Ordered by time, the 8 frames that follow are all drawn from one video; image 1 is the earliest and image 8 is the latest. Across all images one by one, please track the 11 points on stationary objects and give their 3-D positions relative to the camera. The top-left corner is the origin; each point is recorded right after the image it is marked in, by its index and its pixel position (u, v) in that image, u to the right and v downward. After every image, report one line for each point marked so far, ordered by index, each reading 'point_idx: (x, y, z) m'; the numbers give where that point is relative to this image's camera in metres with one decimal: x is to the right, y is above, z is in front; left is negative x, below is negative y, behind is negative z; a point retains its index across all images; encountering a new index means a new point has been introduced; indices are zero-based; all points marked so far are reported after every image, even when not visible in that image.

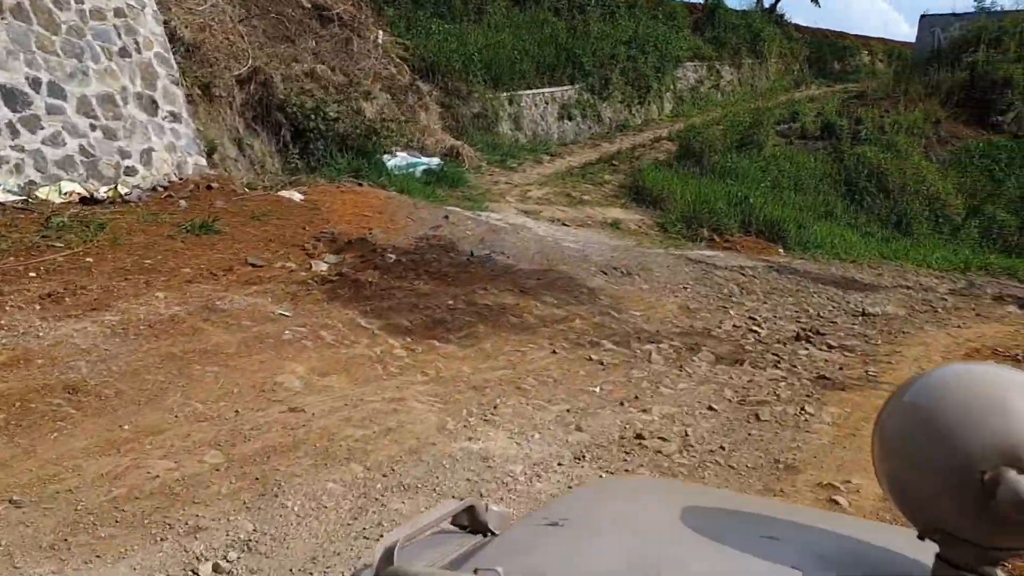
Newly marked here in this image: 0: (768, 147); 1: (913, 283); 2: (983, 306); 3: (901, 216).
0: (+4.4, +2.6, +14.0) m
1: (+4.8, 0.0, +9.4) m
2: (+4.8, -0.2, +8.0) m
3: (+6.7, +1.2, +13.5) m
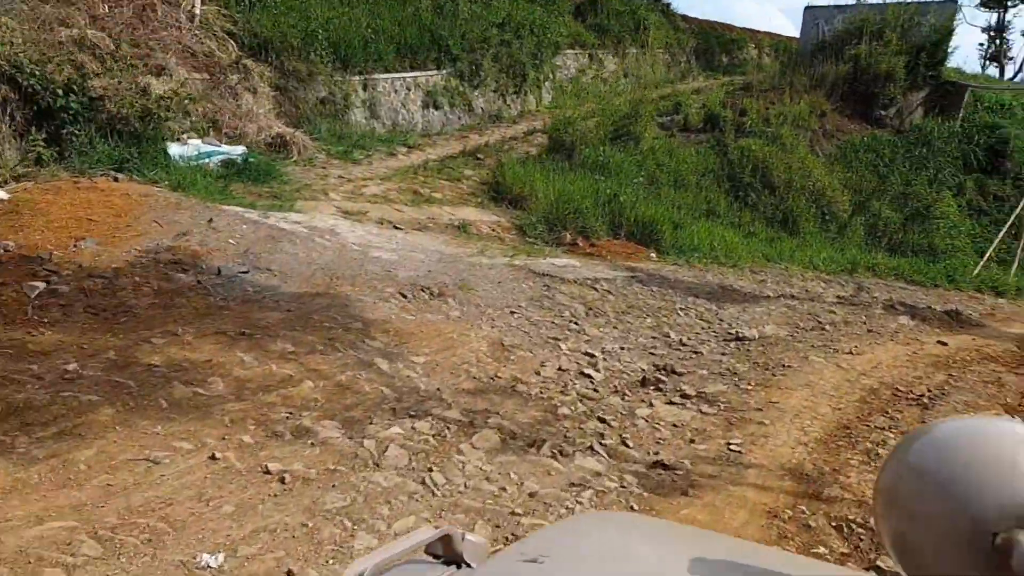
0: (+2.1, +2.5, +12.9) m
1: (+3.0, 0.0, +8.3) m
2: (+3.2, -0.3, +6.9) m
3: (+4.4, +1.2, +12.6) m
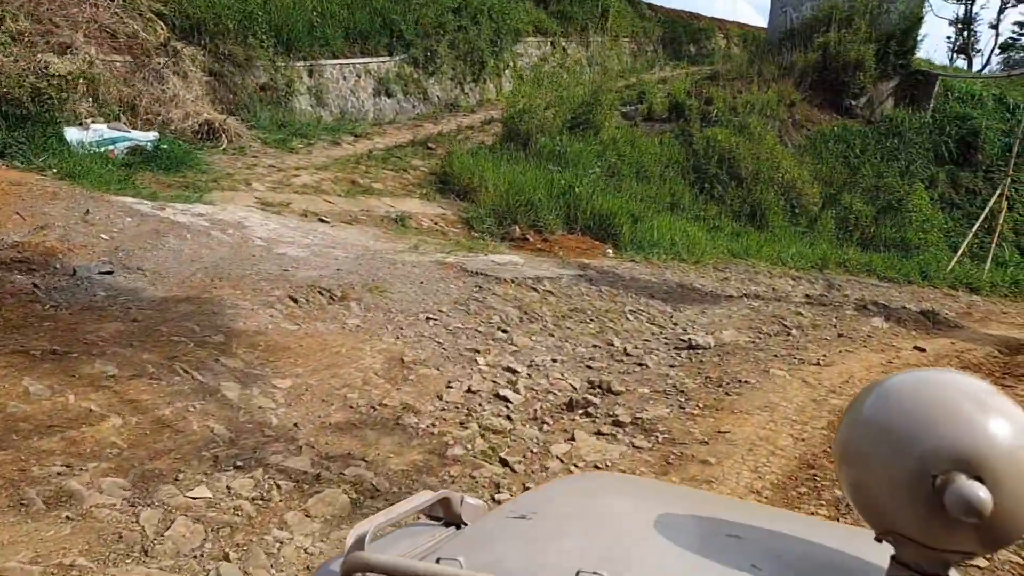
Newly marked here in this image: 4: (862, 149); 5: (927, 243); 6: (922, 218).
0: (+1.4, +2.6, +12.2) m
1: (+2.5, 0.0, +7.7) m
2: (+2.7, -0.3, +6.3) m
3: (+3.8, +1.2, +12.0) m
4: (+6.8, +2.7, +15.3) m
5: (+7.1, +0.8, +13.6) m
6: (+7.3, +1.2, +14.1) m
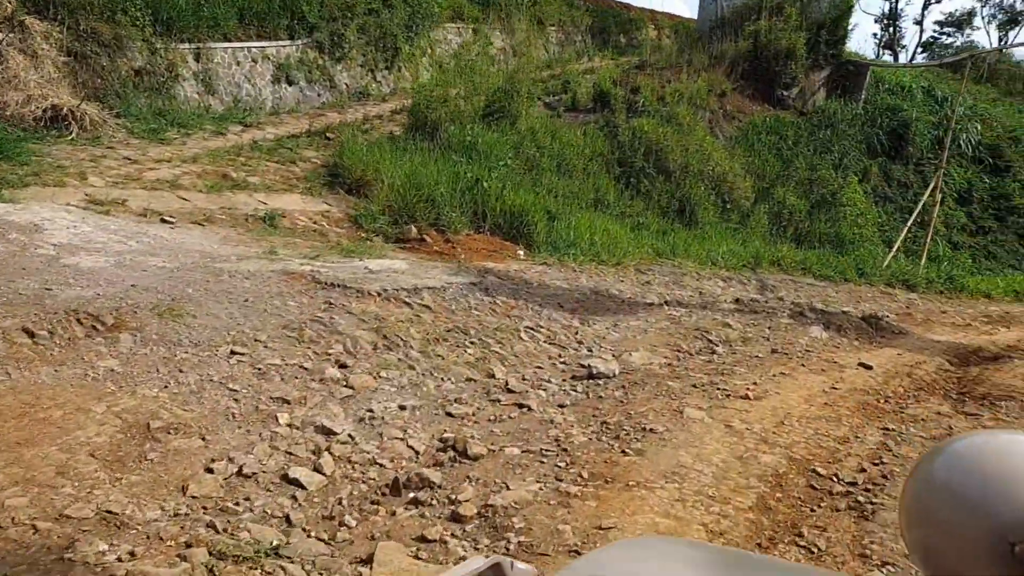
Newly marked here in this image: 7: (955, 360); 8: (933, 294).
0: (+0.1, +2.5, +11.3) m
1: (+1.5, -0.1, +6.8) m
2: (+1.9, -0.3, +5.5) m
3: (+2.5, +1.2, +11.3) m
4: (+5.3, +2.7, +14.7) m
5: (+5.7, +0.8, +13.0) m
6: (+5.9, +1.3, +13.6) m
7: (+3.3, -0.5, +5.8) m
8: (+6.2, -0.1, +11.5) m
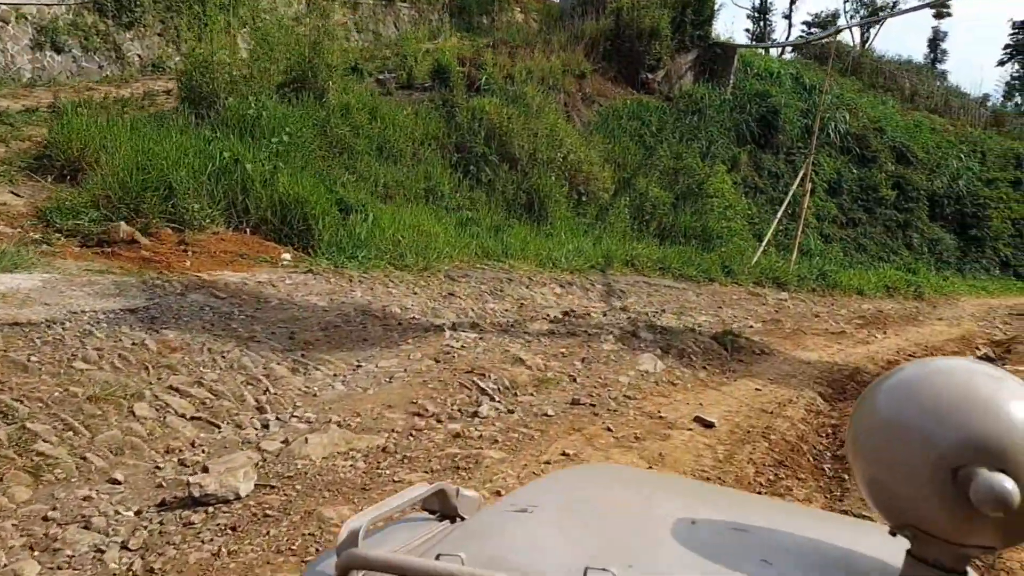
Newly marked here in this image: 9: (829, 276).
0: (-2.1, +2.4, +9.4) m
1: (-0.1, -0.1, +5.2) m
2: (+0.4, -0.4, +4.0) m
3: (+0.3, +1.2, +9.7) m
4: (+2.5, +2.8, +13.5) m
5: (+3.3, +0.8, +11.9) m
6: (+3.3, +1.3, +12.5) m
7: (+1.8, -0.6, +4.5) m
8: (+3.9, -0.1, +10.5) m
9: (+4.8, +0.2, +11.7) m
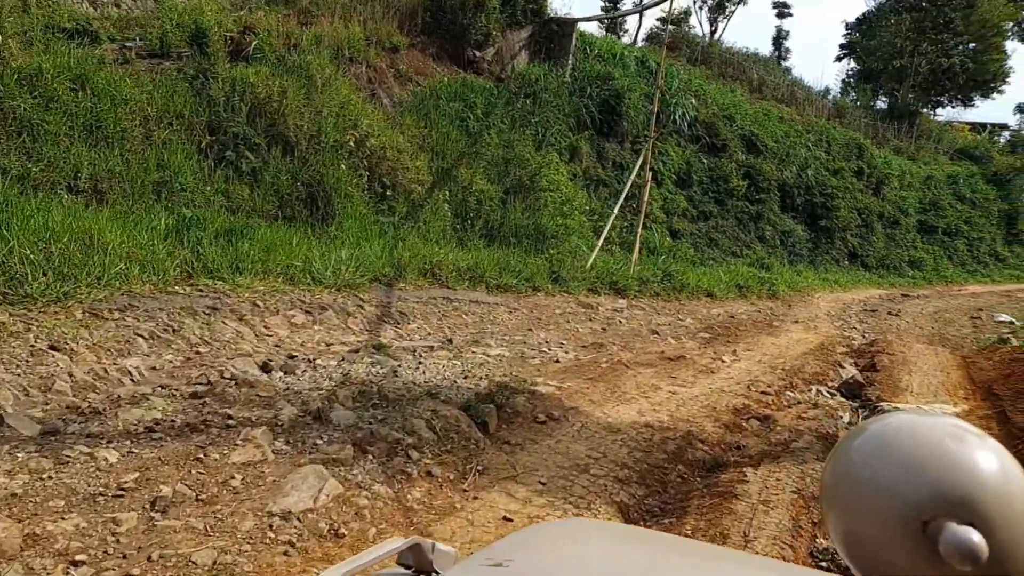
0: (-4.3, +2.2, +7.0) m
1: (-1.5, -0.3, +3.2) m
2: (-0.8, -0.6, +2.0) m
3: (-2.0, +1.0, +7.7) m
4: (-0.4, +2.6, +11.7) m
5: (+0.7, +0.7, +10.3) m
6: (+0.6, +1.2, +10.9) m
7: (+0.4, -0.7, +2.7) m
8: (+1.5, -0.1, +9.0) m
9: (+2.2, +0.2, +10.3) m
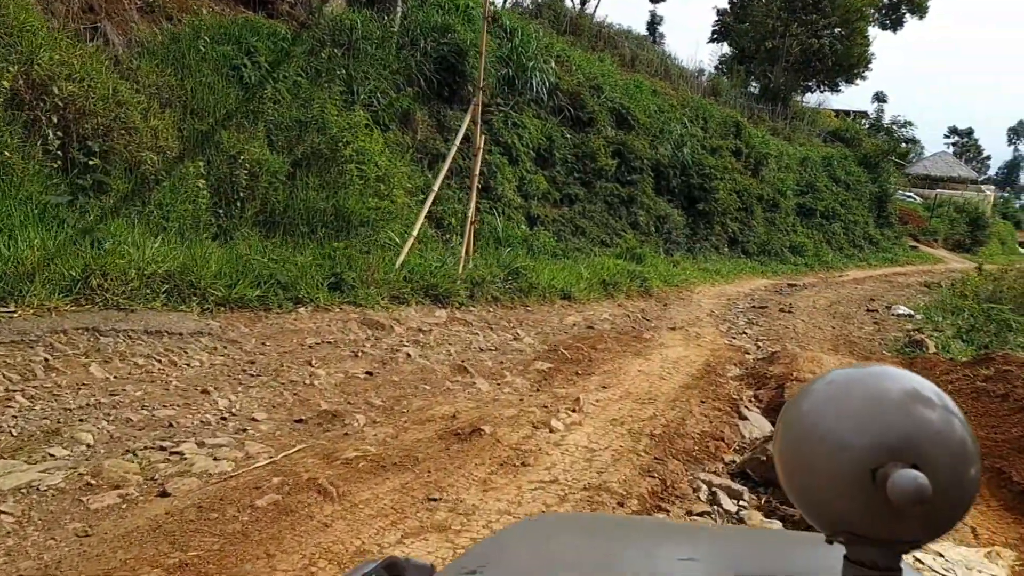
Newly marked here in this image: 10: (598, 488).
0: (-5.9, +1.9, +3.6) m
1: (-2.5, -0.5, +0.3) m
2: (-1.7, -0.7, -0.7) m
3: (-3.6, +0.8, +4.7) m
4: (-2.7, +2.6, +8.9) m
5: (-1.4, +0.7, +7.6) m
6: (-1.5, +1.2, +8.2) m
7: (-0.5, -0.9, +0.1) m
8: (-0.3, -0.2, +6.5) m
9: (+0.1, +0.2, +7.9) m
10: (+0.3, -0.7, +2.7) m
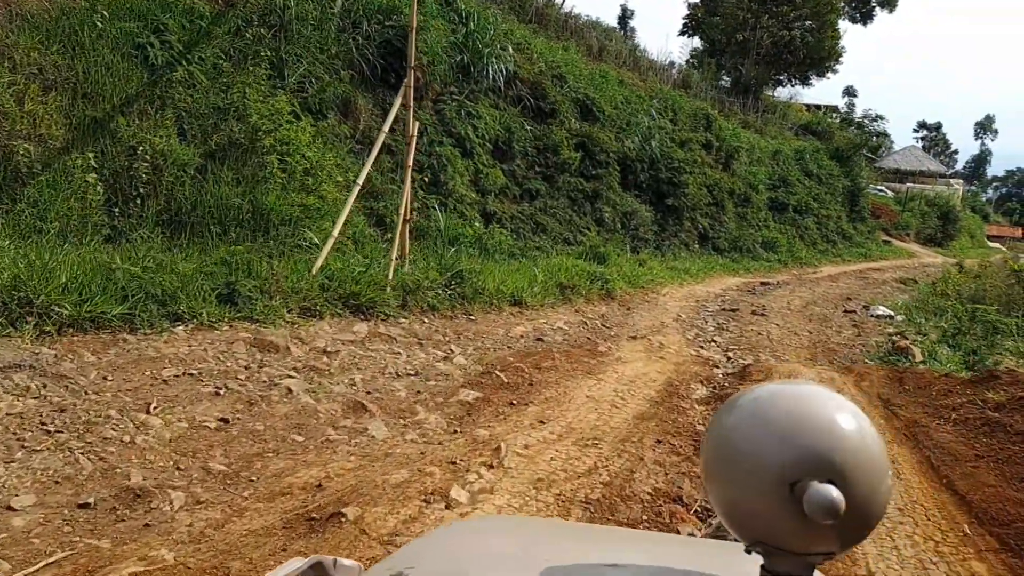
0: (-6.3, +1.8, +2.6) m
1: (-2.8, -0.6, -0.6) m
2: (-1.9, -0.9, -1.7) m
3: (-4.1, +0.7, +3.7) m
4: (-3.3, +2.5, +7.9) m
5: (-1.9, +0.6, +6.7) m
6: (-2.1, +1.1, +7.3) m
7: (-0.8, -1.0, -0.8) m
8: (-0.8, -0.2, +5.6) m
9: (-0.4, +0.1, +7.0) m
10: (-0.1, -0.8, +1.9) m
